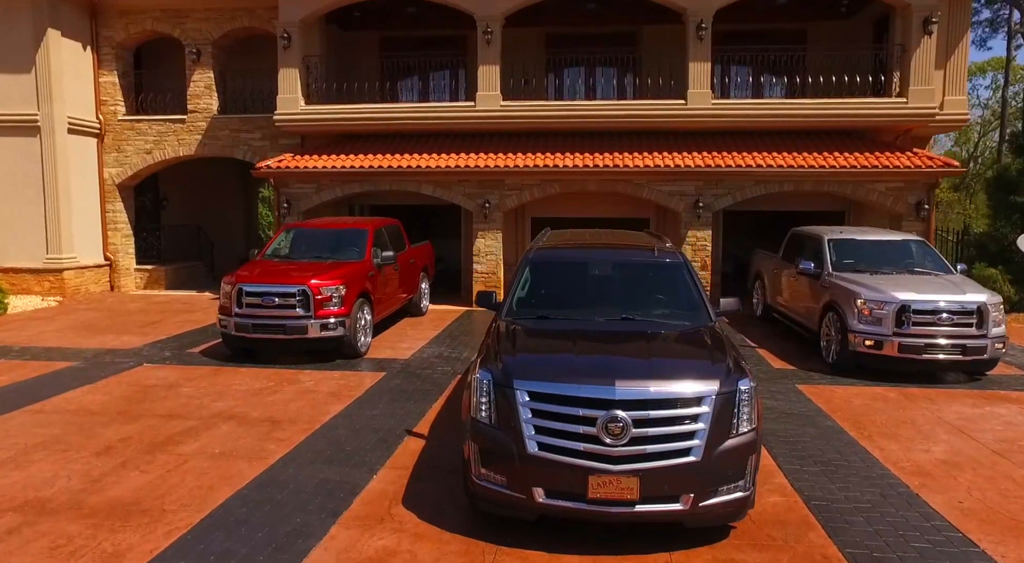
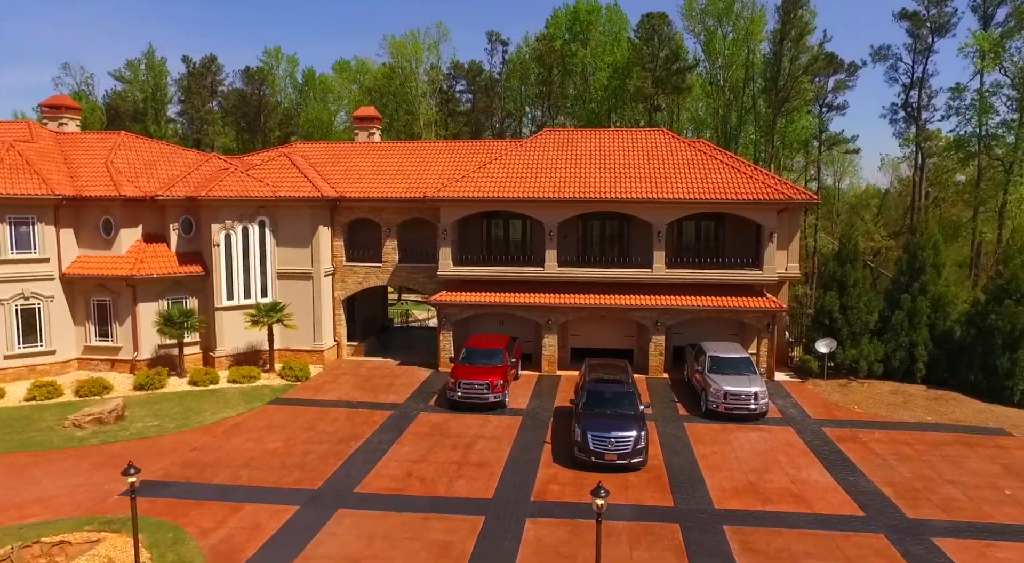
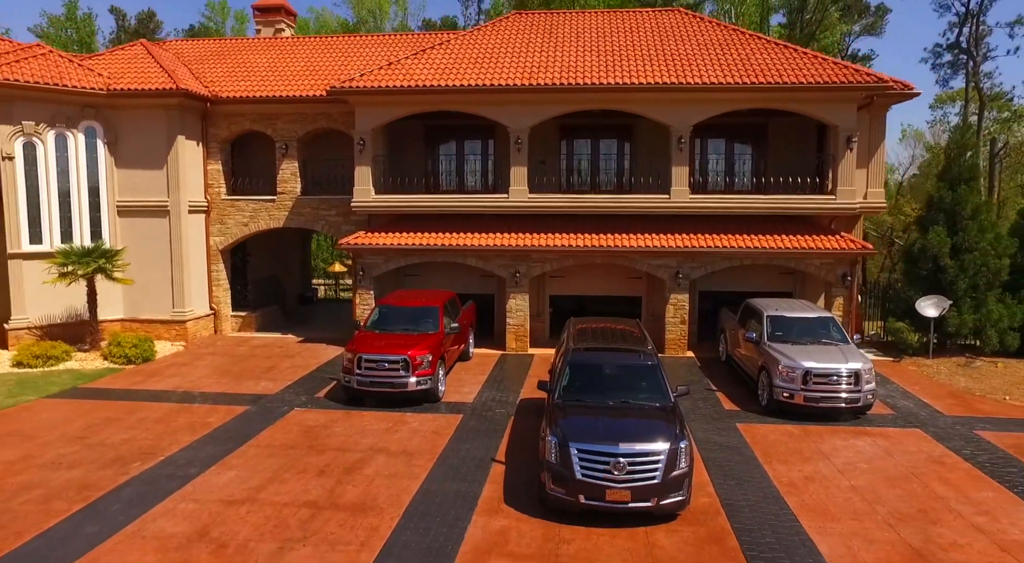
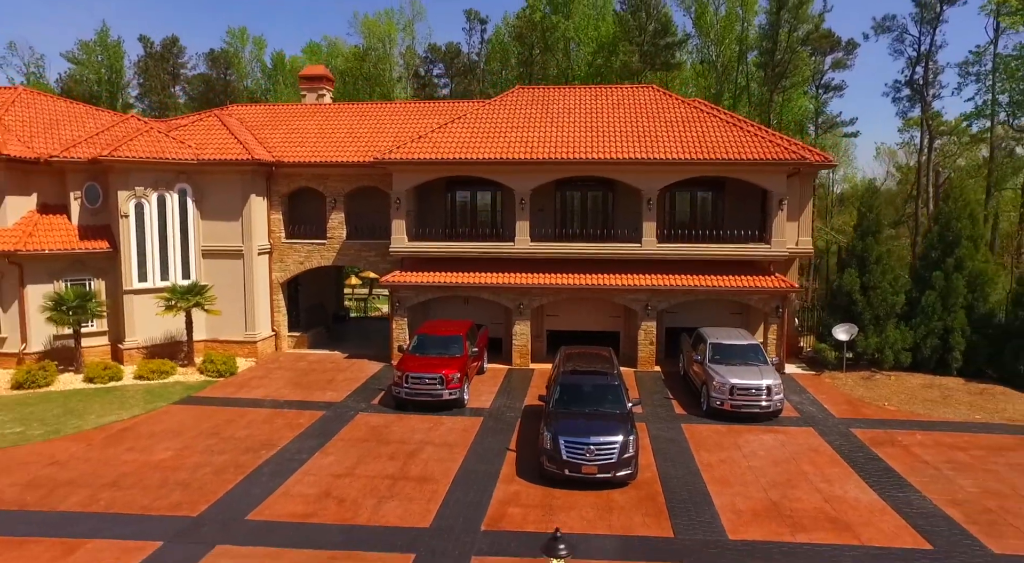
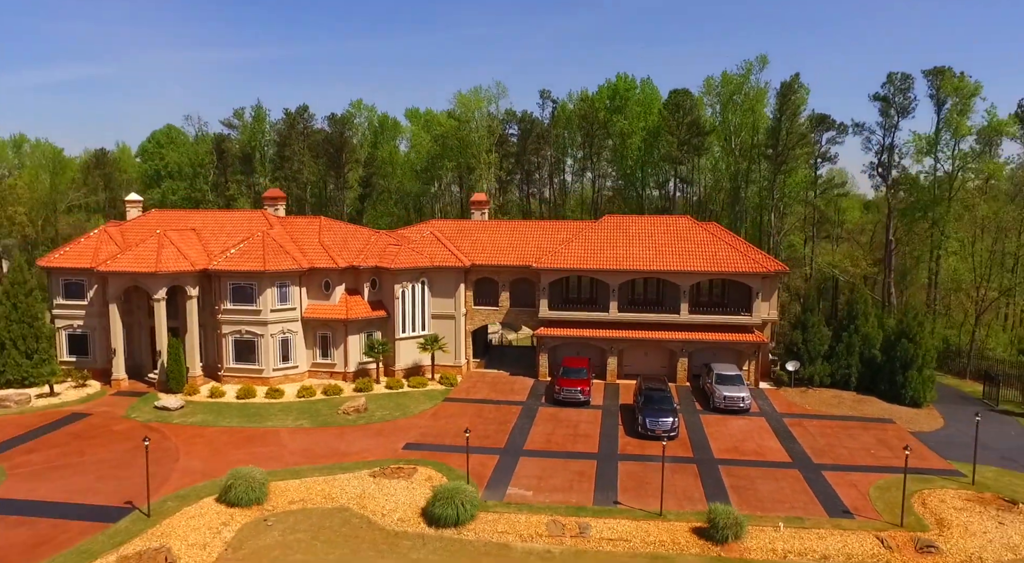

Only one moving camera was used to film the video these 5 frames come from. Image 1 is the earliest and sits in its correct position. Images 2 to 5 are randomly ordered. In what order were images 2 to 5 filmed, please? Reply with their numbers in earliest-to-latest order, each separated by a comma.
3, 4, 2, 5
